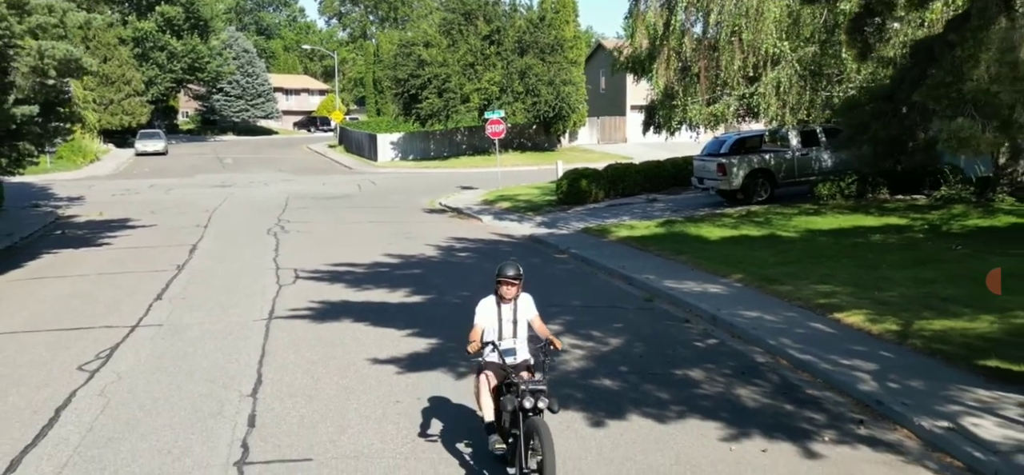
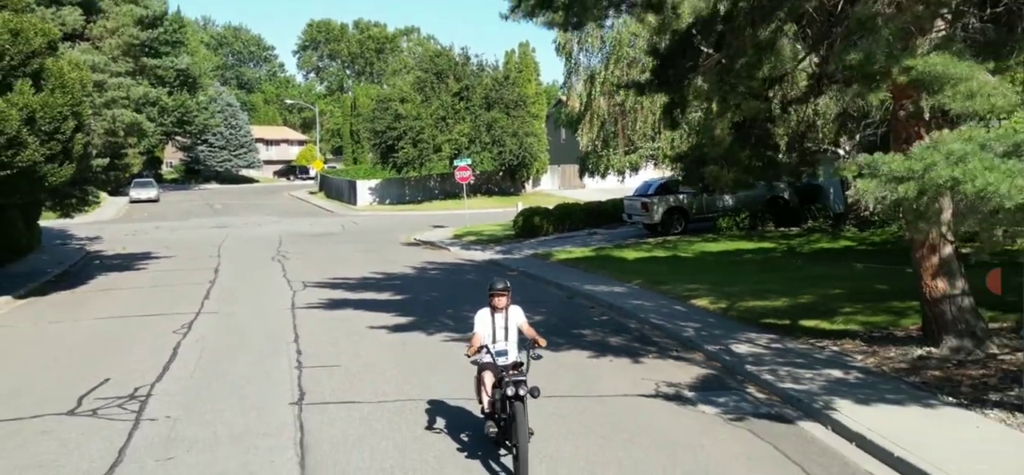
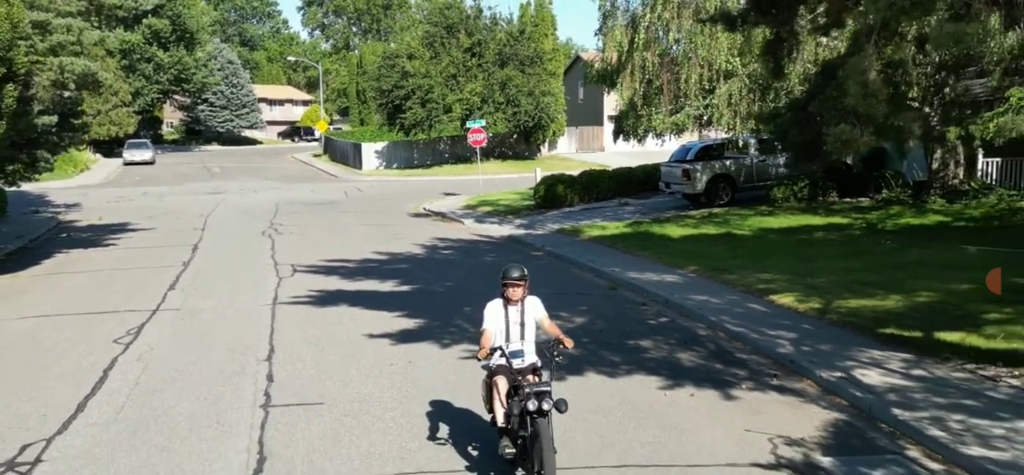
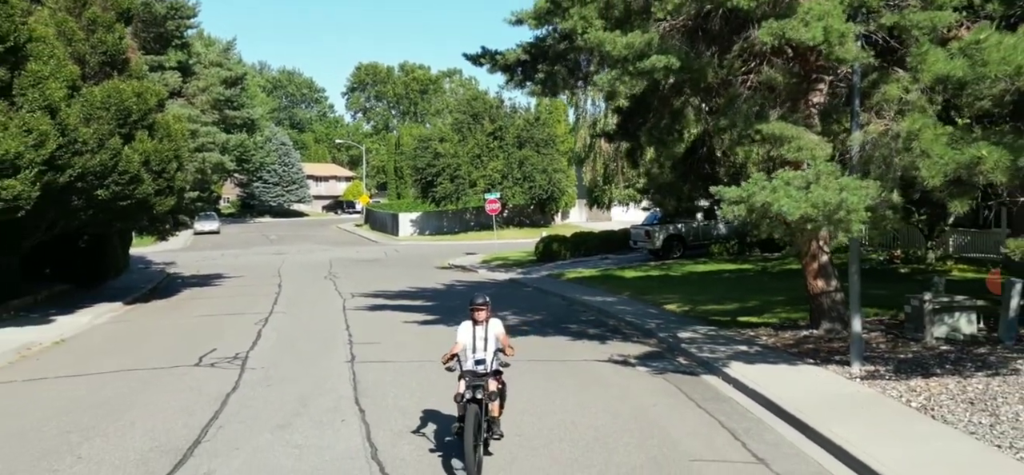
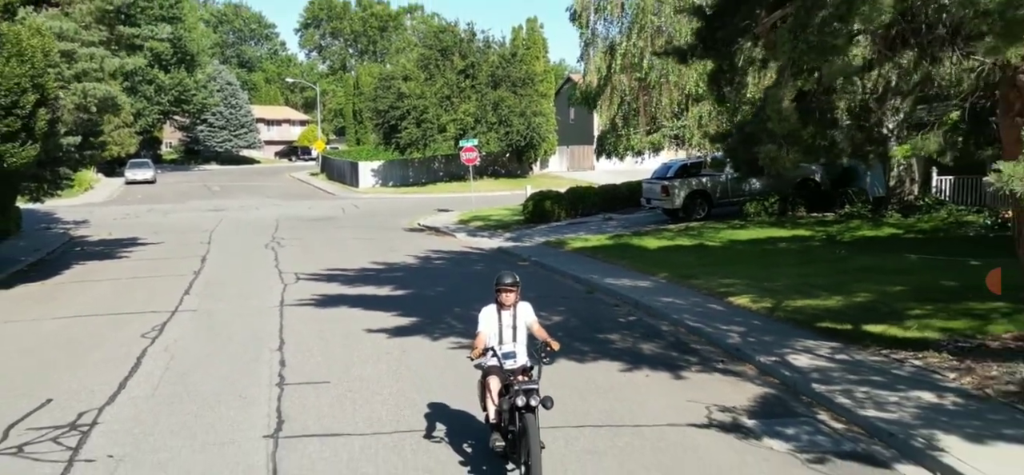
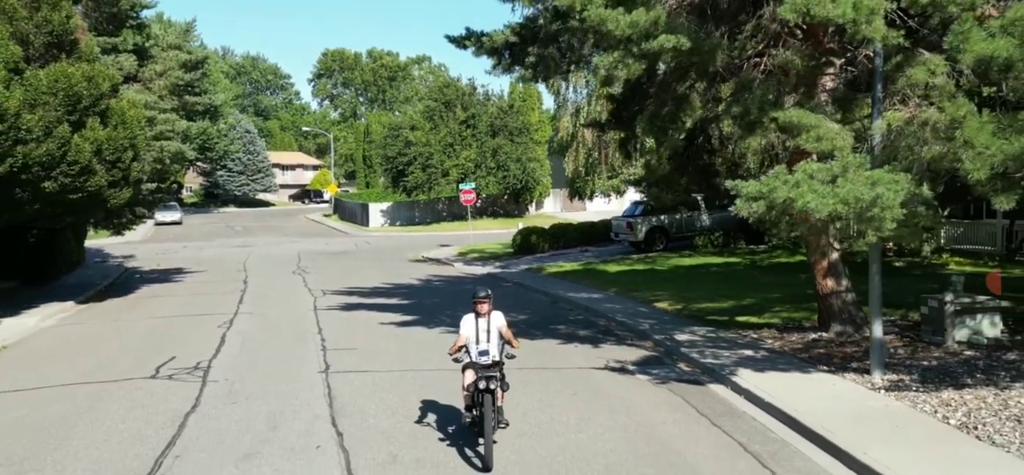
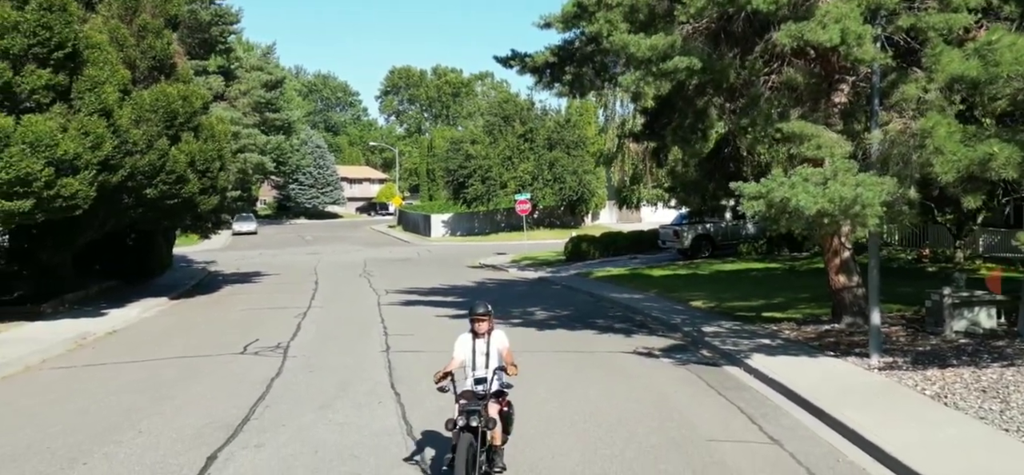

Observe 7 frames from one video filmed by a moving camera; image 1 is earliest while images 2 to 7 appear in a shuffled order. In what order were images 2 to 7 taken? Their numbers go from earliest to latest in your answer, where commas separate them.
3, 5, 2, 6, 4, 7
